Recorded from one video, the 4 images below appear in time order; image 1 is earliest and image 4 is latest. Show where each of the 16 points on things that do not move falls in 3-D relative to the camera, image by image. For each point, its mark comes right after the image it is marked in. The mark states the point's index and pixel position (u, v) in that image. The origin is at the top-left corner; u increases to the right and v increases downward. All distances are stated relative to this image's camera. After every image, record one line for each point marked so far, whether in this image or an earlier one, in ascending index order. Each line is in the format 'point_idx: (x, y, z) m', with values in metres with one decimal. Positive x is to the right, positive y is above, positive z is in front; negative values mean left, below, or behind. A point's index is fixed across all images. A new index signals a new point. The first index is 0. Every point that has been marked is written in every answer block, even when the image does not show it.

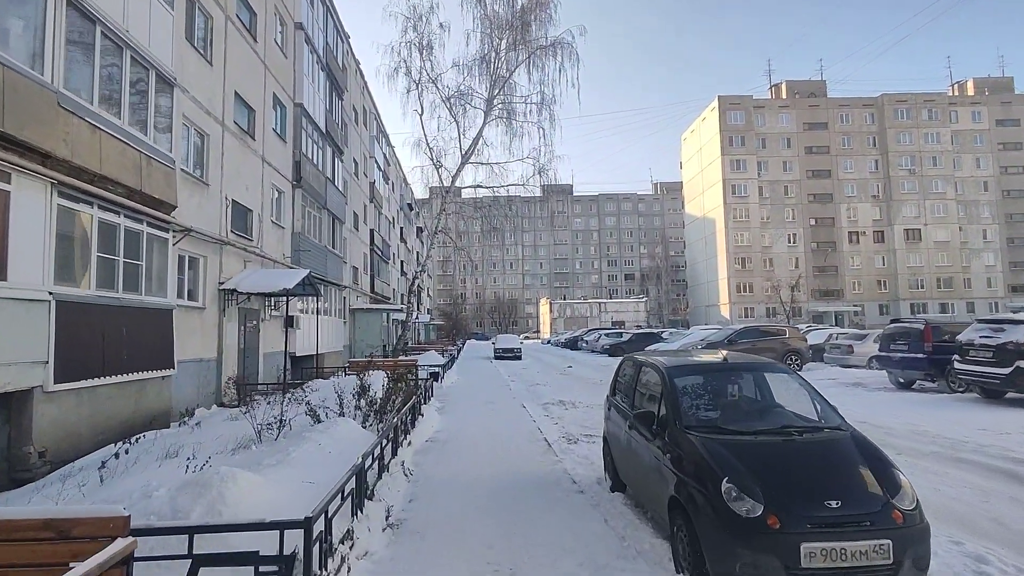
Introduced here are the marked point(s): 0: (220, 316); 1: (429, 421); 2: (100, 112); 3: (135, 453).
0: (-6.8, -0.6, +13.3) m
1: (-1.4, -2.2, +9.5) m
2: (-6.3, +2.7, +8.7) m
3: (-4.6, -2.0, +7.0) m
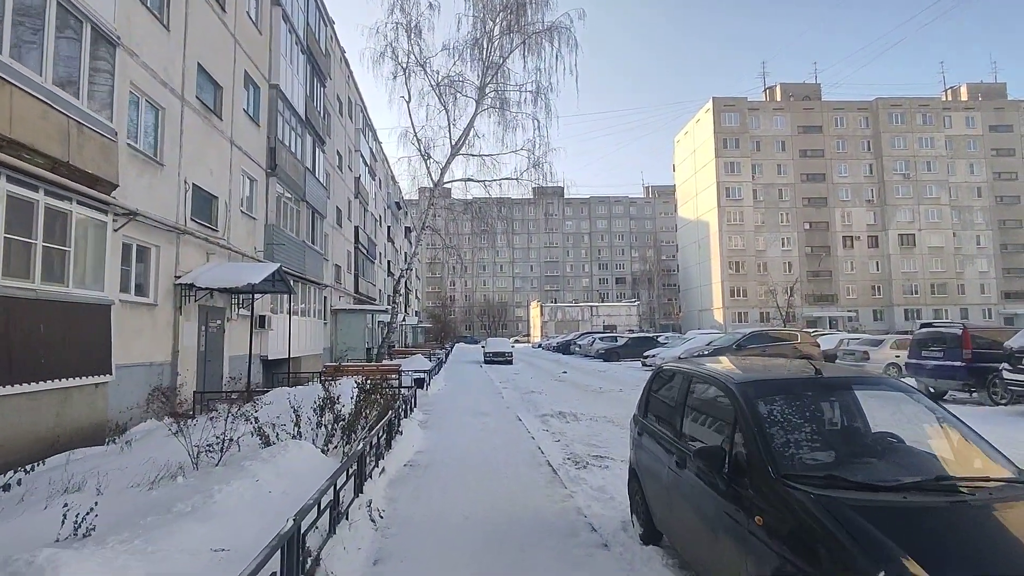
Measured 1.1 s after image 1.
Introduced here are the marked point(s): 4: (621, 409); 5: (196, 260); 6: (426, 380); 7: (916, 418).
0: (-7.0, -0.5, +11.7) m
1: (-1.5, -2.1, +8.1) m
2: (-6.4, +2.9, +7.2) m
3: (-4.6, -1.9, +5.4) m
4: (+2.4, -2.6, +12.2) m
5: (-7.1, +0.6, +12.7) m
6: (-2.4, -2.6, +15.7) m
7: (+2.4, -0.8, +3.3) m
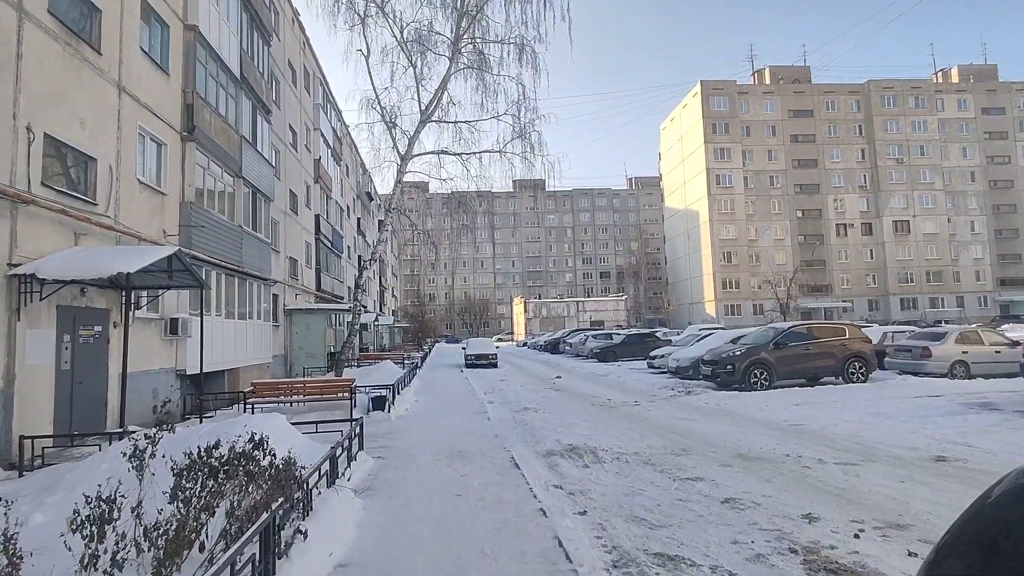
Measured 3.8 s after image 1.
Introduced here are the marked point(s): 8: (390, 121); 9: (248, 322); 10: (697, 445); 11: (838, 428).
0: (-7.1, -0.4, +8.1) m
1: (-1.5, -2.0, +4.6) m
2: (-6.4, +2.9, +3.5) m
3: (-4.6, -1.8, +1.9) m
4: (+2.2, -2.4, +8.9) m
5: (-7.3, +0.7, +9.0) m
6: (-2.6, -2.4, +12.2) m
7: (+2.5, -0.5, 0.0) m
8: (-4.0, +5.5, +18.8) m
9: (-7.8, -1.0, +16.7) m
10: (+2.7, -2.3, +8.3) m
11: (+5.1, -2.2, +9.0) m
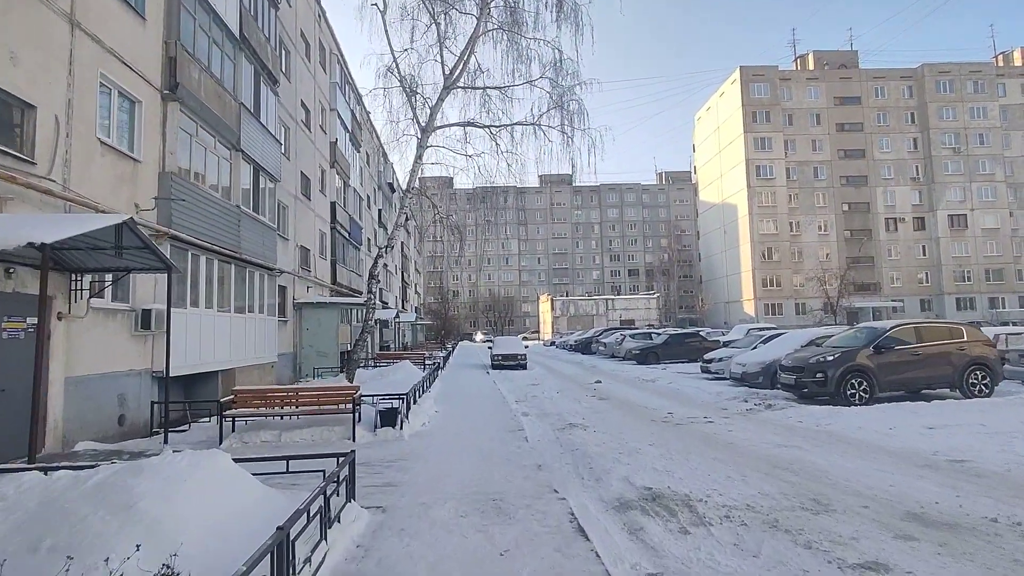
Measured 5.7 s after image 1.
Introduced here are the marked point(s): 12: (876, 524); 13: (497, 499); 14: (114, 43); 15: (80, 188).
0: (-6.5, -0.2, +5.9) m
1: (-1.0, -1.8, +2.3) m
2: (-6.0, +3.2, +1.4) m
3: (-4.3, -1.6, -0.4) m
4: (+2.8, -2.2, +6.4) m
5: (-6.7, +1.0, +6.9) m
6: (-1.9, -2.1, +9.9) m
7: (+2.7, -0.4, -2.5) m
8: (-3.0, +5.8, +16.5) m
9: (-6.8, -0.7, +14.6) m
10: (+3.3, -2.1, +5.7) m
11: (+5.7, -2.0, +6.3) m
12: (+3.2, -2.1, +4.9) m
13: (-0.1, -2.1, +5.6) m
14: (-7.0, +4.3, +9.9) m
15: (-6.8, +1.5, +9.0) m
